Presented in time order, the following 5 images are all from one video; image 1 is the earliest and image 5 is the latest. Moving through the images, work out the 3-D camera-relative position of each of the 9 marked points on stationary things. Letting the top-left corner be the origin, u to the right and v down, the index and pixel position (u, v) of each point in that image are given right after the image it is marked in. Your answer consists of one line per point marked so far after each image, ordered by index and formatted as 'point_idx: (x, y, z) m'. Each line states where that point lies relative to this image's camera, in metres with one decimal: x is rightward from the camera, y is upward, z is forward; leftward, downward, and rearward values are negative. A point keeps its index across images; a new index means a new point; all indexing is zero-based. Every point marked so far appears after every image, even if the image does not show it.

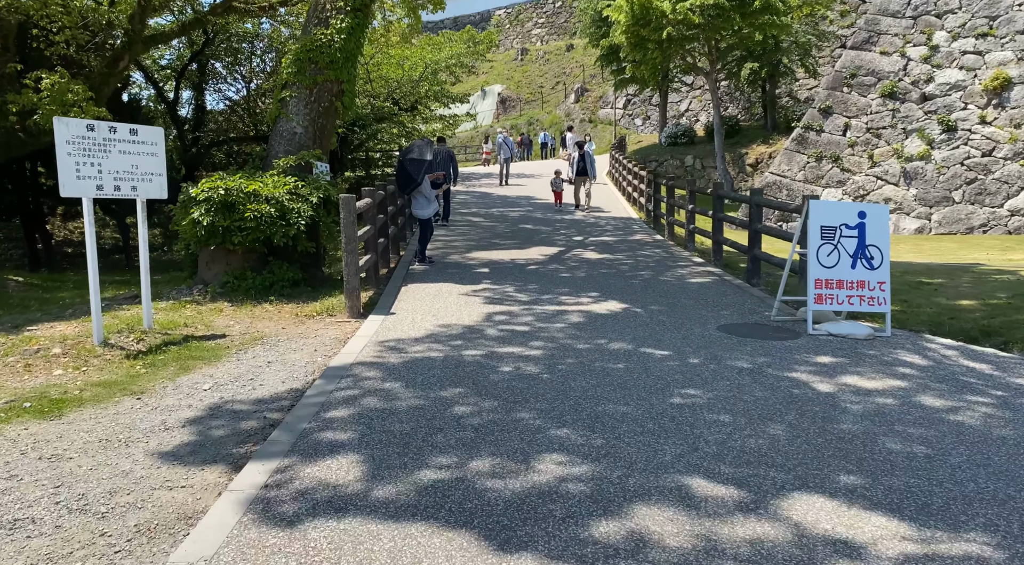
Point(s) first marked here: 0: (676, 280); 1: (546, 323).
0: (+1.9, 0.0, +11.2) m
1: (+0.3, -0.4, +8.5) m
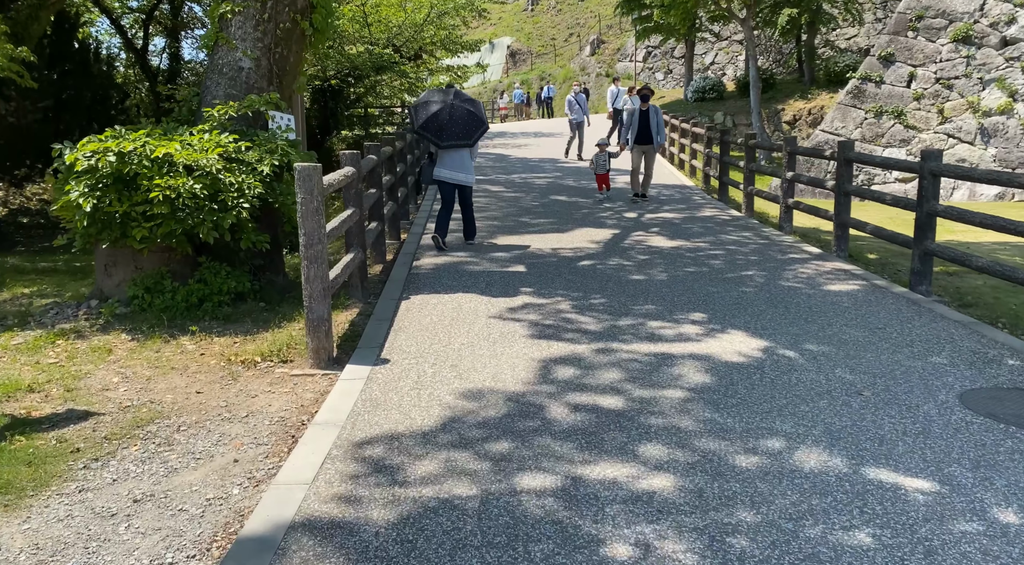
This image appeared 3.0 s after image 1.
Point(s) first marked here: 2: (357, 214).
0: (+2.4, -0.1, +7.6) m
1: (+0.7, -0.5, +4.9) m
2: (-1.2, +0.5, +7.5) m
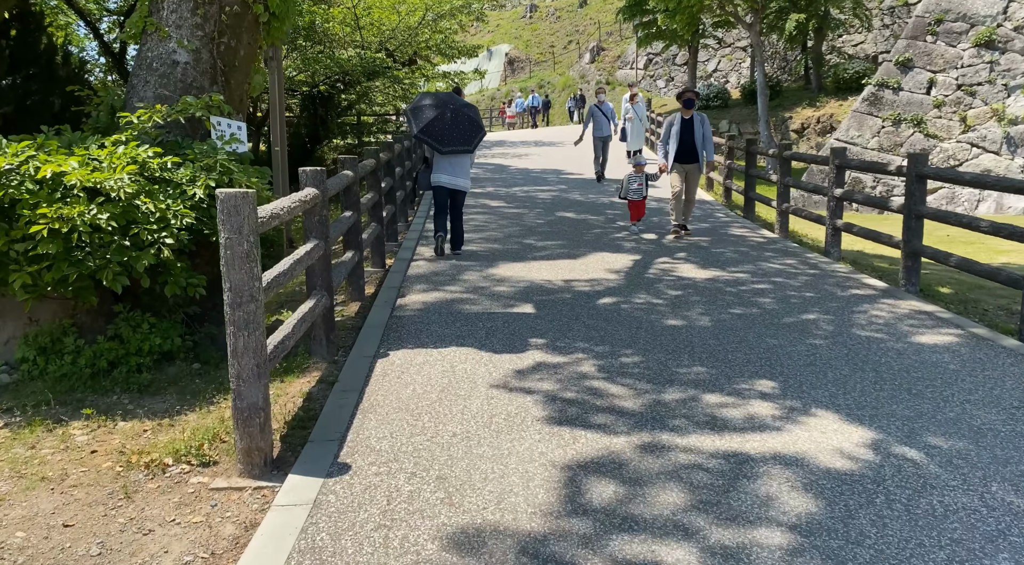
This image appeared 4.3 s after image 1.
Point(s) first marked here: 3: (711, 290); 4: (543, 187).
0: (+2.4, -0.4, +6.0) m
1: (+0.8, -0.8, +3.3) m
2: (-1.2, +0.2, +5.9) m
3: (+1.6, -0.1, +7.8) m
4: (+0.5, +1.7, +16.7) m
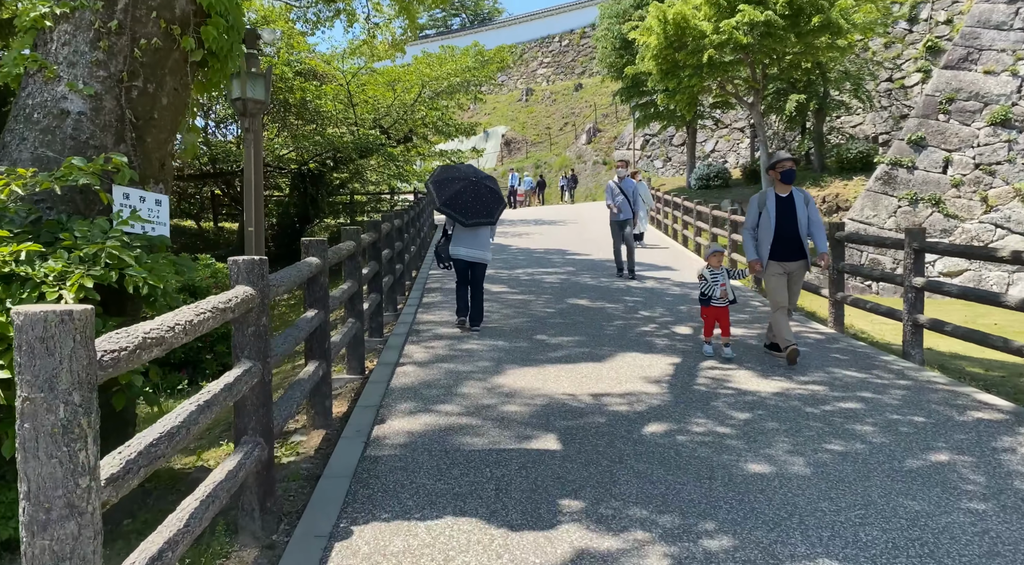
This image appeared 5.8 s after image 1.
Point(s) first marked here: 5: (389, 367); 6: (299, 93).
0: (+2.5, -1.0, +4.1) m
1: (+0.9, -1.2, +1.4) m
2: (-1.1, -0.4, +4.0) m
3: (+1.7, -0.8, +5.9) m
4: (+0.6, +0.2, +14.9) m
5: (-1.0, -0.7, +7.6) m
6: (-3.6, +3.2, +15.8) m
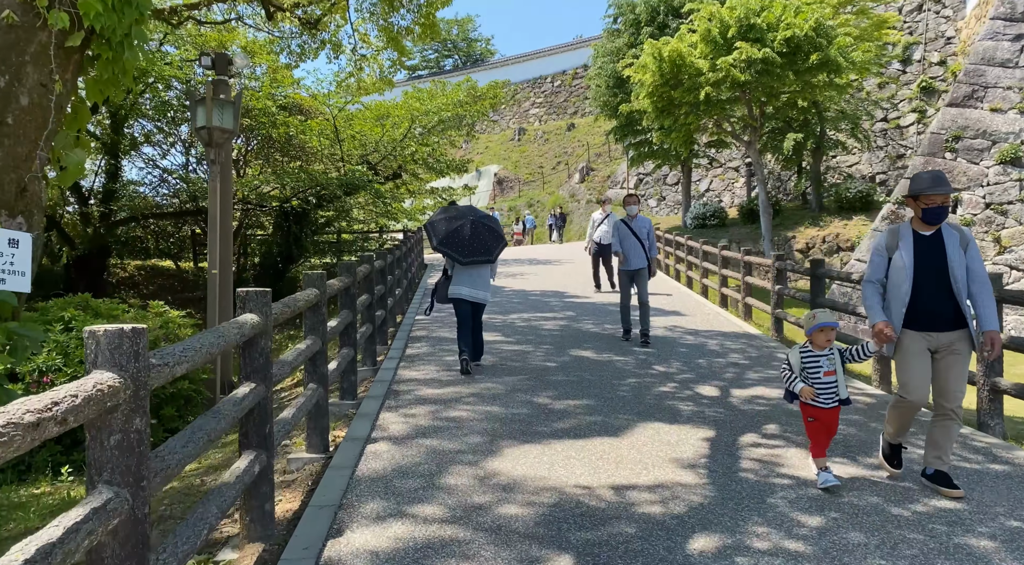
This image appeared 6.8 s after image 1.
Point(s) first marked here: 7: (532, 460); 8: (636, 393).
0: (+2.5, -1.2, +2.7) m
1: (+0.9, -1.3, 0.0) m
2: (-1.1, -0.6, +2.6) m
3: (+1.7, -1.1, +4.5) m
4: (+0.5, -0.5, +13.5) m
5: (-1.0, -1.1, +6.1) m
6: (-3.7, +2.5, +14.5) m
7: (+0.1, -1.1, +5.8) m
8: (+1.0, -0.9, +8.0) m
